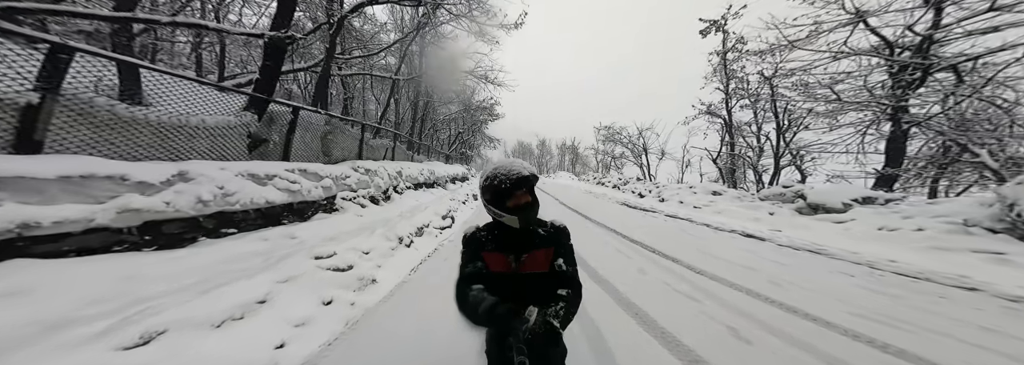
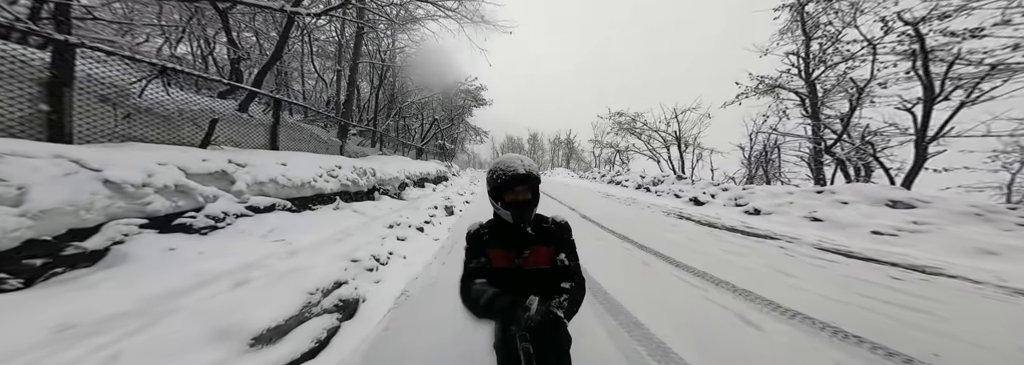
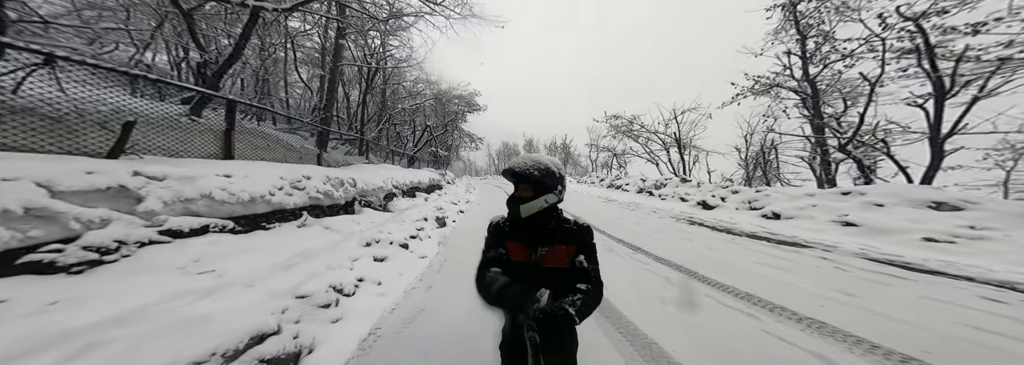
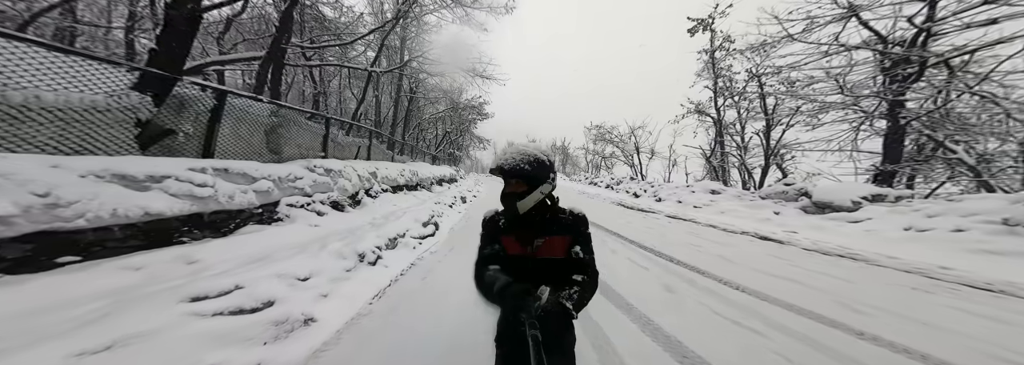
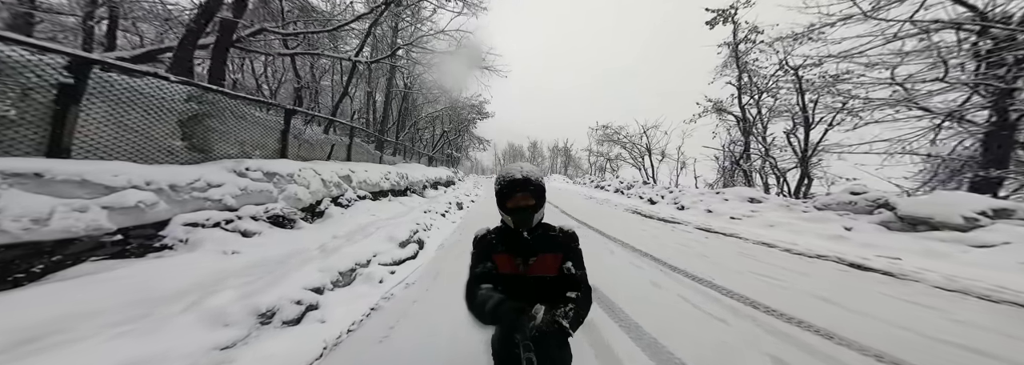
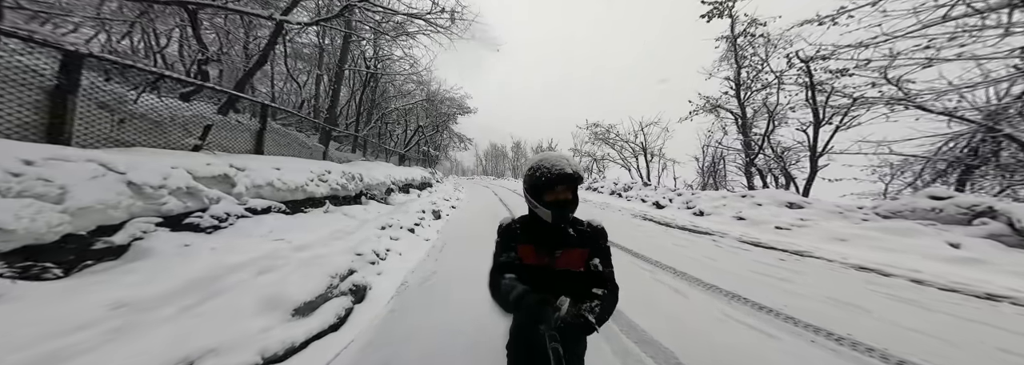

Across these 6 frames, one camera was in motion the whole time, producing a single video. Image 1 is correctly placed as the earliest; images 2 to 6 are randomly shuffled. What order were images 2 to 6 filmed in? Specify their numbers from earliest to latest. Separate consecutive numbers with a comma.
4, 5, 6, 2, 3
